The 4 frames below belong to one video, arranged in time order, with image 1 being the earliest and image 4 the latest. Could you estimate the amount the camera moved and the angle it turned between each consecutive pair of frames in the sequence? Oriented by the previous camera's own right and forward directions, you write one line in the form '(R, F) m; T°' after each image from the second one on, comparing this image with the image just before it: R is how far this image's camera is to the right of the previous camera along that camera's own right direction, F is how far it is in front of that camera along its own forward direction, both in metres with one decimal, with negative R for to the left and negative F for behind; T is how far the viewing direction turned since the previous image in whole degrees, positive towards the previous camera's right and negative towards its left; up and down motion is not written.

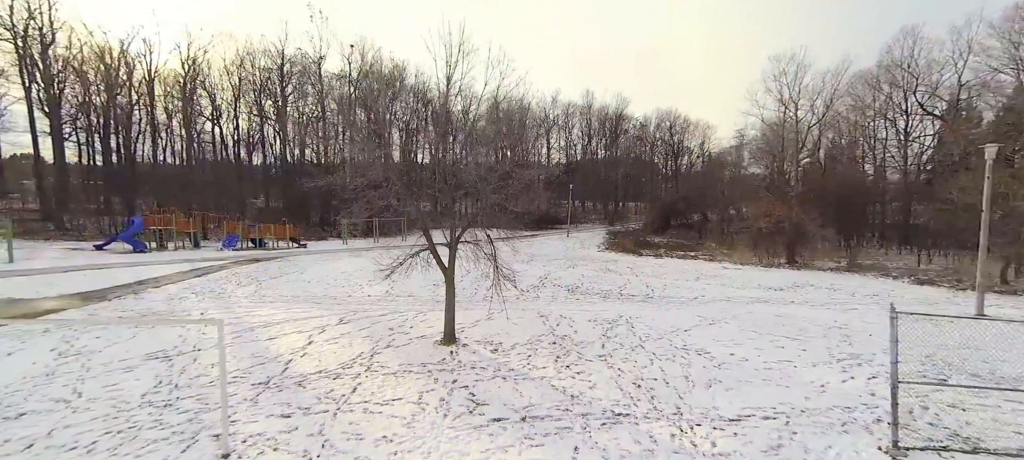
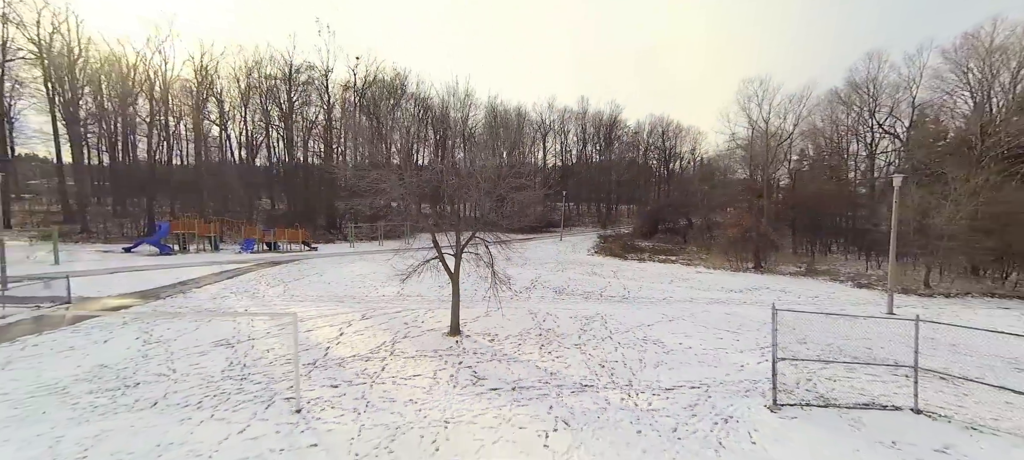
(+0.1, -2.2) m; 0°
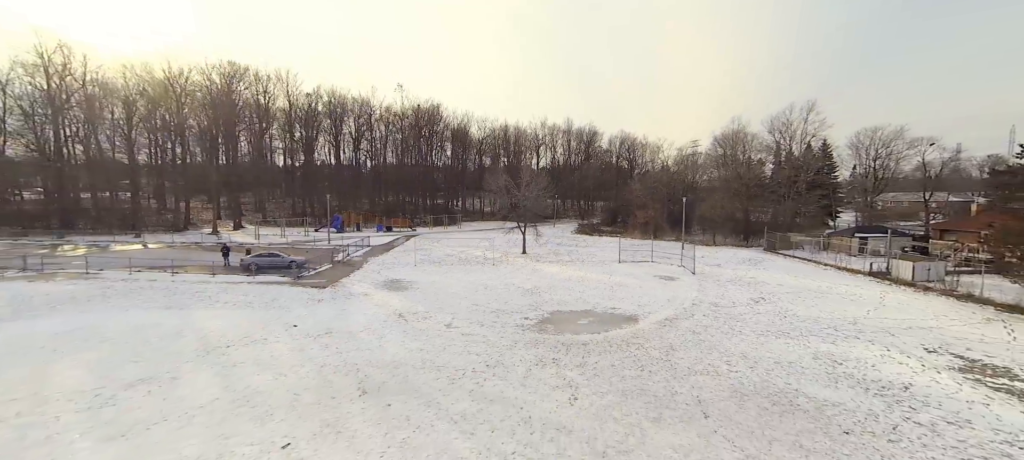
(-3.8, -20.2) m; +2°
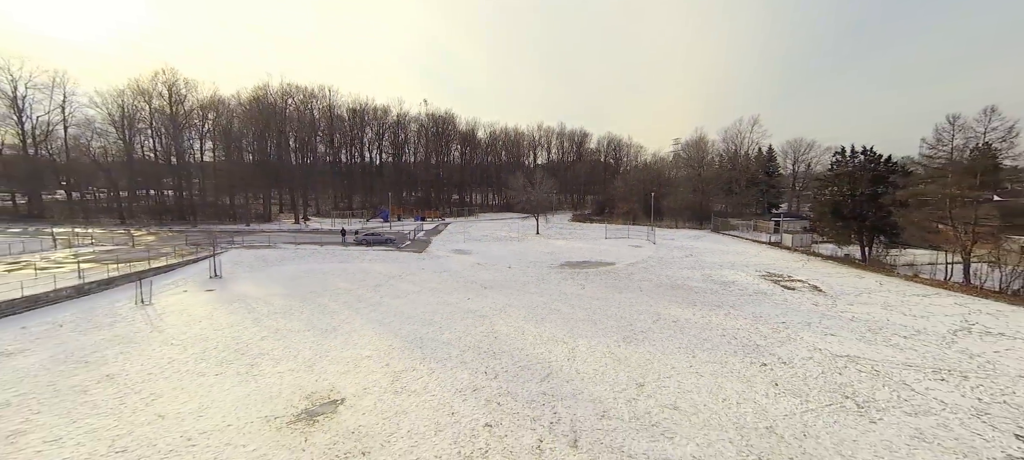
(-2.9, -11.4) m; +1°
